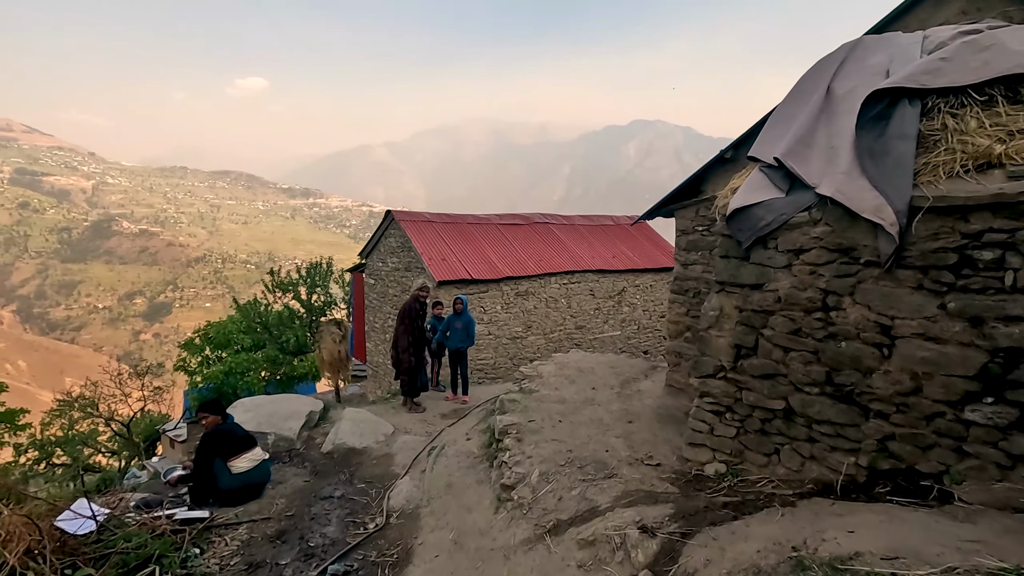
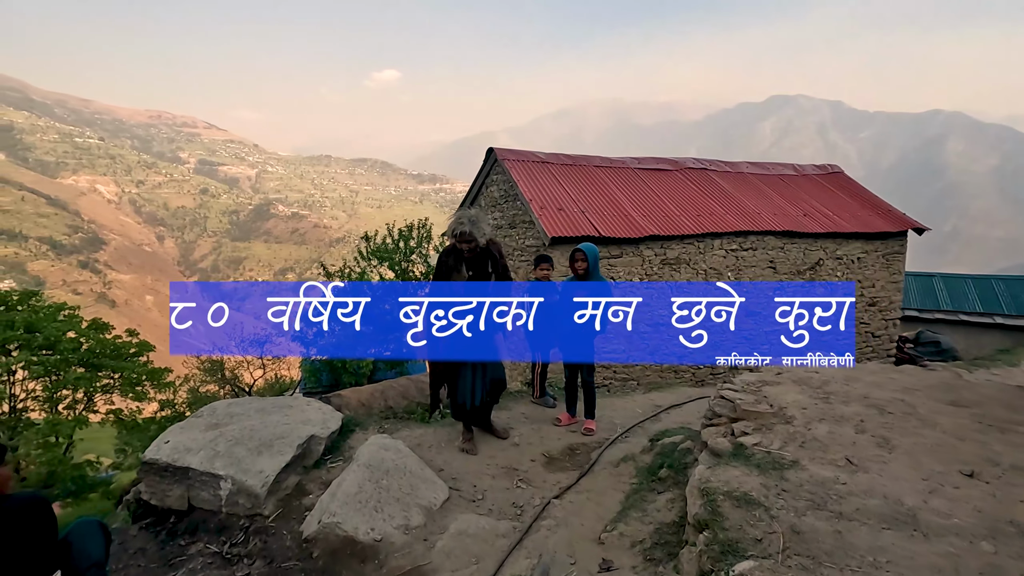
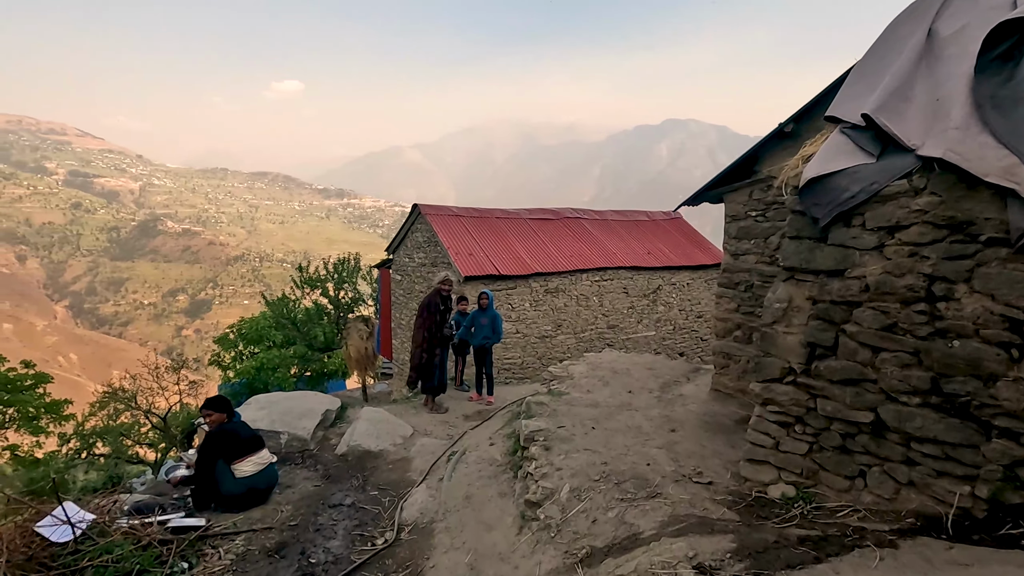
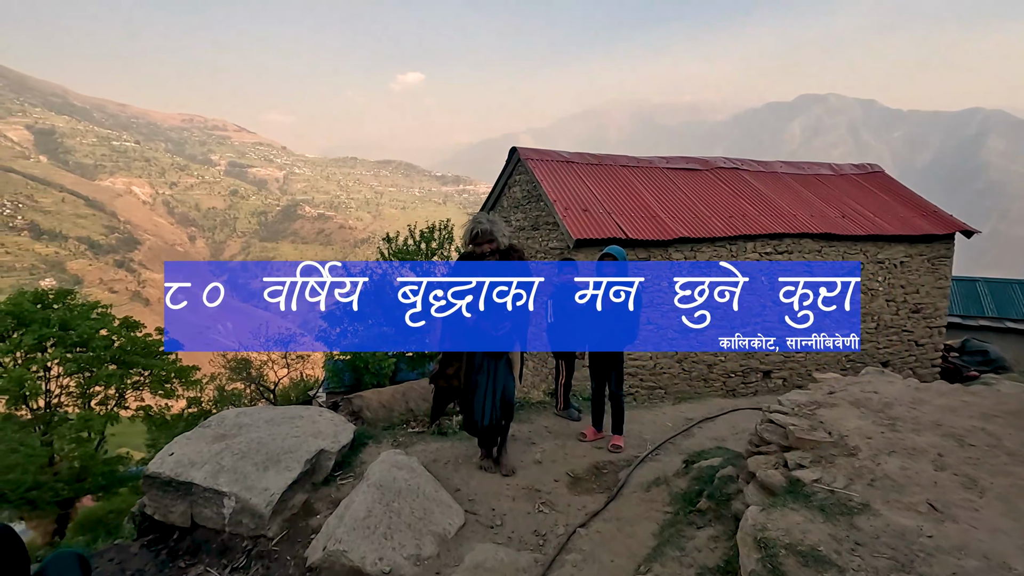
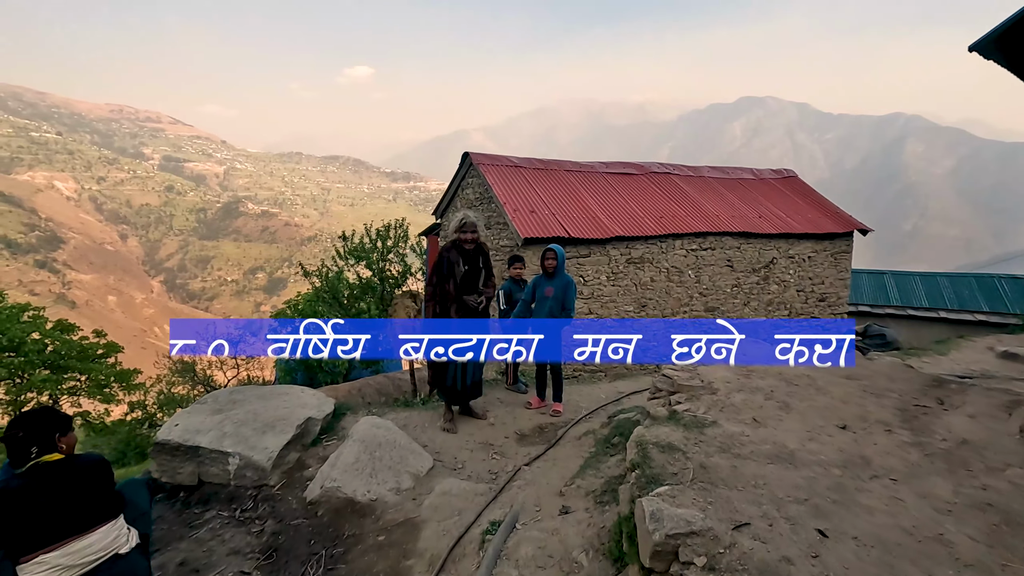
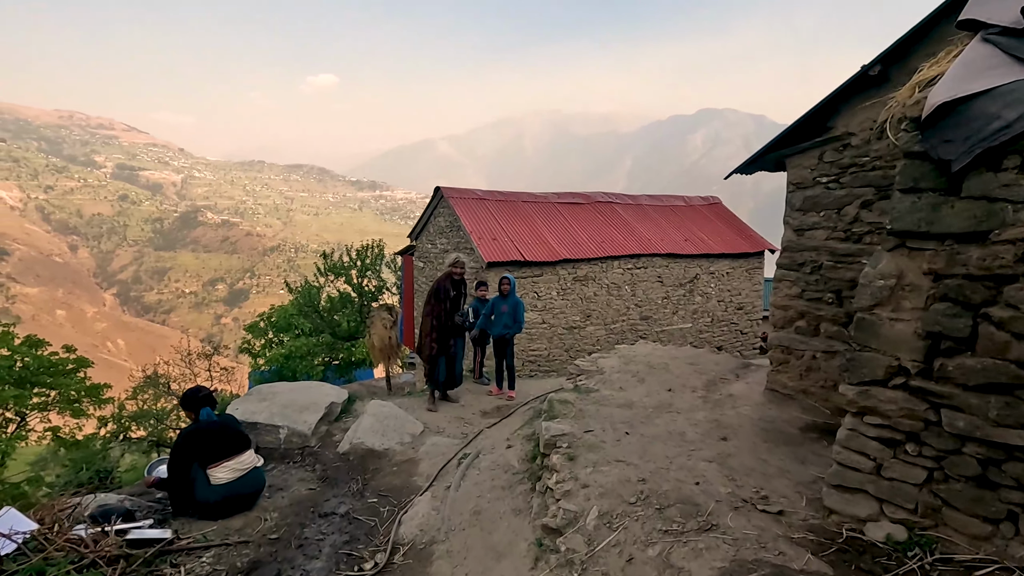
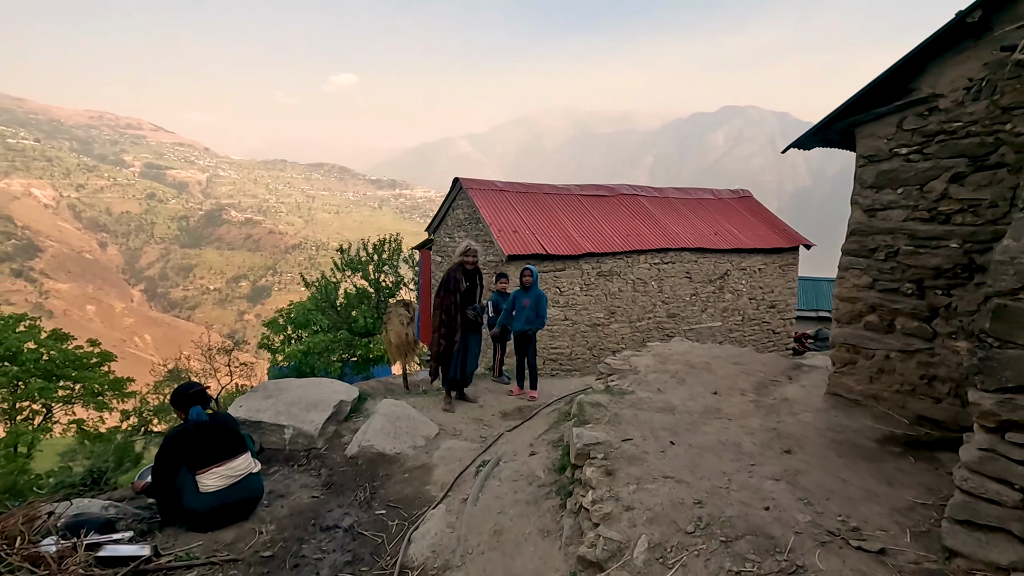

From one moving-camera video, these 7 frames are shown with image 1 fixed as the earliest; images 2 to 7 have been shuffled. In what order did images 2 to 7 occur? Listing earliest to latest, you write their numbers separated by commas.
3, 6, 7, 5, 2, 4
